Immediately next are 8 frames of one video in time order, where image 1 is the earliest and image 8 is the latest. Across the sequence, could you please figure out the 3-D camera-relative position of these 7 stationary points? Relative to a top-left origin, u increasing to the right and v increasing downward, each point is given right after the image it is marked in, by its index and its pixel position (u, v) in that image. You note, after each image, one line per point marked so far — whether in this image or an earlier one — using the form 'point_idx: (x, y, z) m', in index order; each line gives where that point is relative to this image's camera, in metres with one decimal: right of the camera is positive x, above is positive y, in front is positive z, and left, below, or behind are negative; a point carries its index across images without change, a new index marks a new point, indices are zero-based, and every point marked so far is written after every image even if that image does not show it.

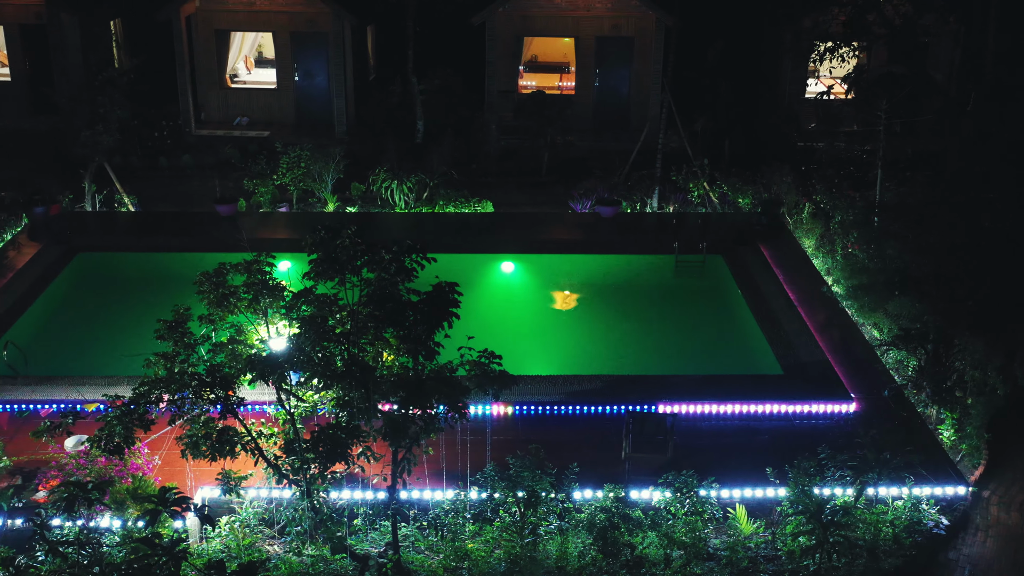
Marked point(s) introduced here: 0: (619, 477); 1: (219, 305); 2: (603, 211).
0: (+0.6, -1.1, +5.6) m
1: (-1.5, -0.1, +4.9) m
2: (+0.9, +0.7, +9.1) m
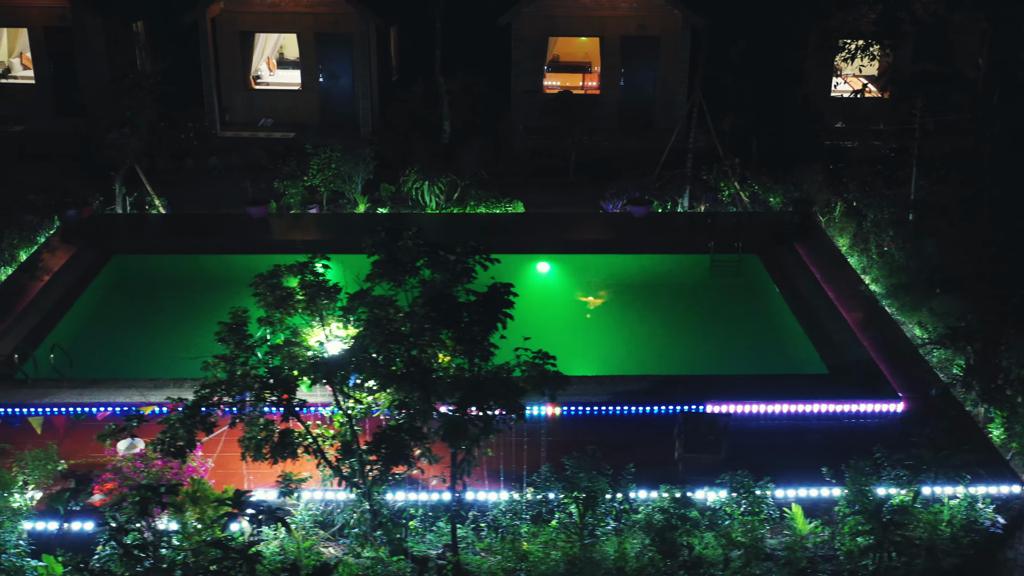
0: (+1.0, -1.1, +5.6) m
1: (-1.2, -0.1, +4.9) m
2: (+1.2, +0.7, +9.1) m
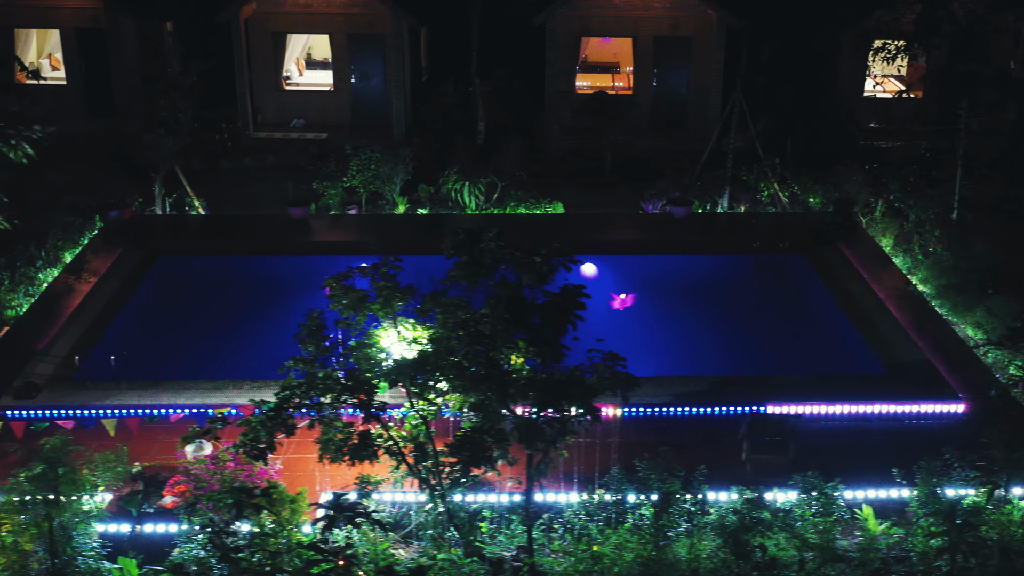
0: (+1.3, -1.1, +5.6) m
1: (-0.8, -0.1, +4.9) m
2: (+1.6, +0.7, +9.1) m
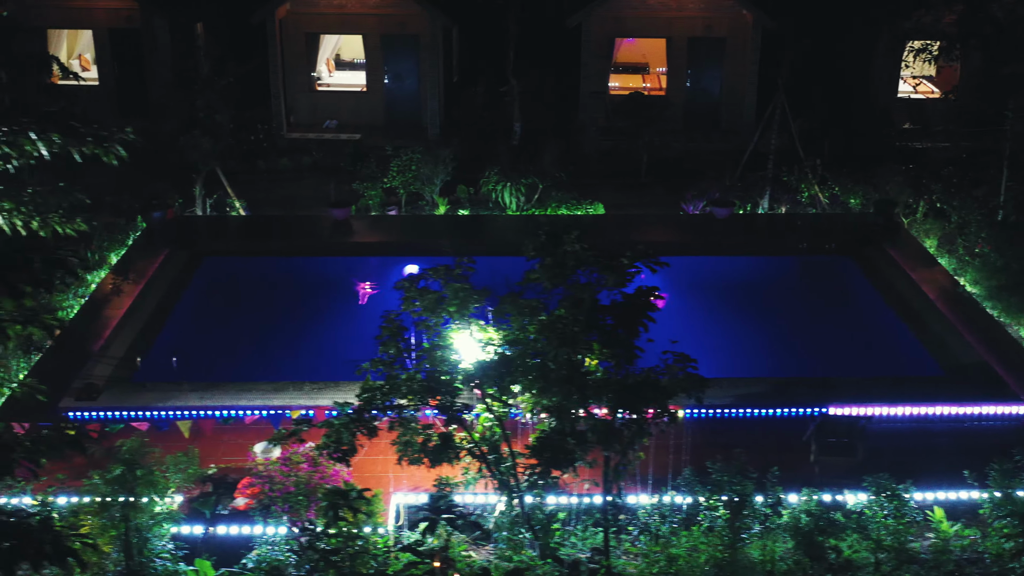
0: (+1.7, -1.1, +5.6) m
1: (-0.4, -0.1, +4.9) m
2: (+2.0, +0.7, +9.1) m
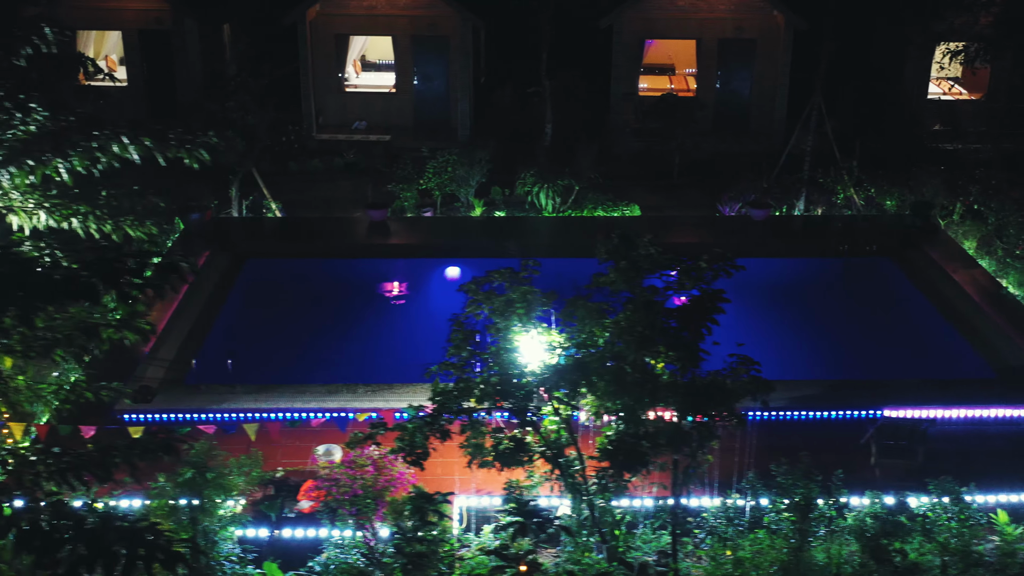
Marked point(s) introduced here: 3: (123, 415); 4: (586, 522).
0: (+2.1, -1.1, +5.6) m
1: (0.0, -0.1, +4.9) m
2: (+2.3, +0.7, +9.1) m
3: (-2.4, -0.8, +5.9) m
4: (+0.4, -1.2, +5.0) m
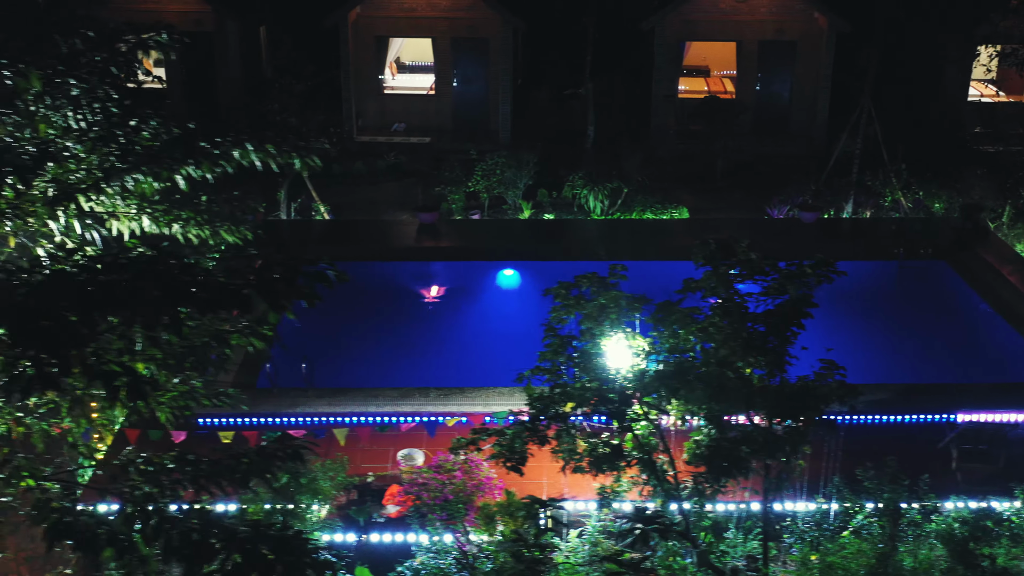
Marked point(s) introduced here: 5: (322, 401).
0: (+2.6, -1.2, +5.6) m
1: (+0.4, -0.2, +4.9) m
2: (+2.8, +0.7, +9.1) m
3: (-1.9, -0.8, +5.9) m
4: (+0.8, -1.3, +5.0) m
5: (-1.2, -0.7, +6.1) m
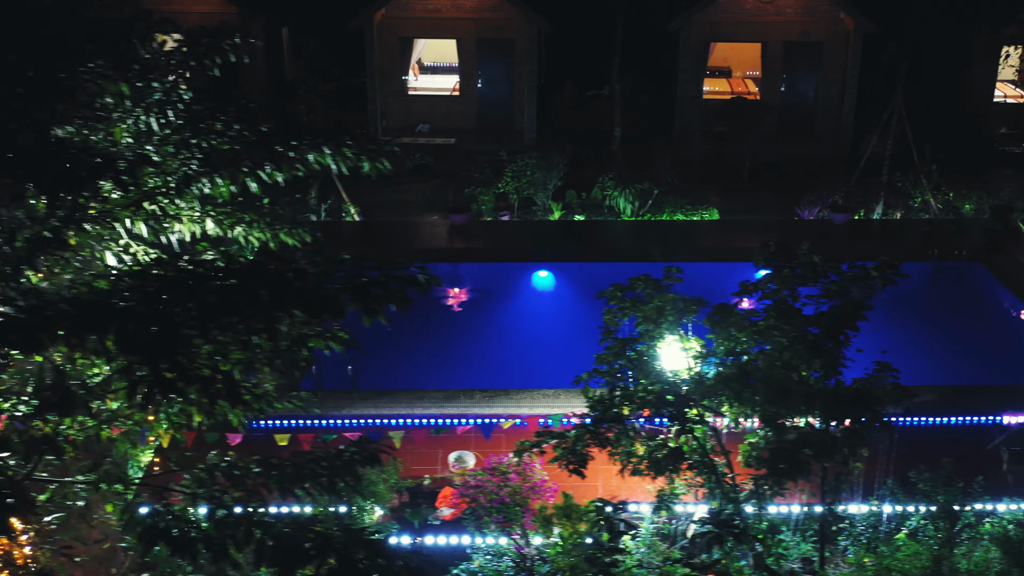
0: (+2.9, -1.2, +5.6) m
1: (+0.7, -0.2, +4.9) m
2: (+3.1, +0.7, +9.1) m
3: (-1.6, -0.8, +5.9) m
4: (+1.1, -1.3, +5.0) m
5: (-0.9, -0.7, +6.1) m
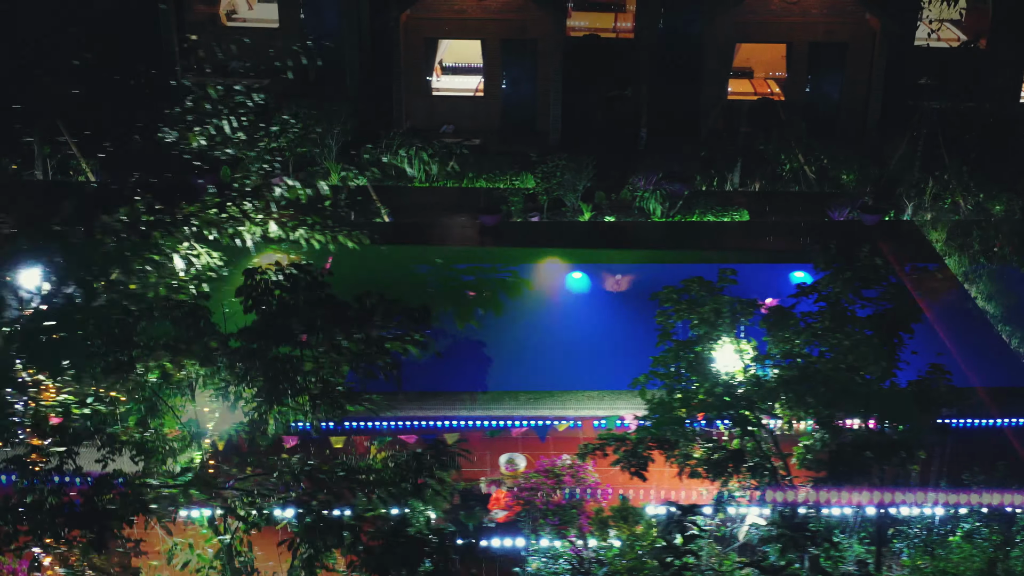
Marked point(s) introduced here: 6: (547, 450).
0: (+3.2, -1.2, +5.6) m
1: (+1.0, -0.2, +4.9) m
2: (+3.4, +0.7, +9.1) m
3: (-1.3, -0.8, +5.9) m
4: (+1.4, -1.3, +5.0) m
5: (-0.6, -0.8, +6.1) m
6: (+0.2, -1.0, +6.1) m
